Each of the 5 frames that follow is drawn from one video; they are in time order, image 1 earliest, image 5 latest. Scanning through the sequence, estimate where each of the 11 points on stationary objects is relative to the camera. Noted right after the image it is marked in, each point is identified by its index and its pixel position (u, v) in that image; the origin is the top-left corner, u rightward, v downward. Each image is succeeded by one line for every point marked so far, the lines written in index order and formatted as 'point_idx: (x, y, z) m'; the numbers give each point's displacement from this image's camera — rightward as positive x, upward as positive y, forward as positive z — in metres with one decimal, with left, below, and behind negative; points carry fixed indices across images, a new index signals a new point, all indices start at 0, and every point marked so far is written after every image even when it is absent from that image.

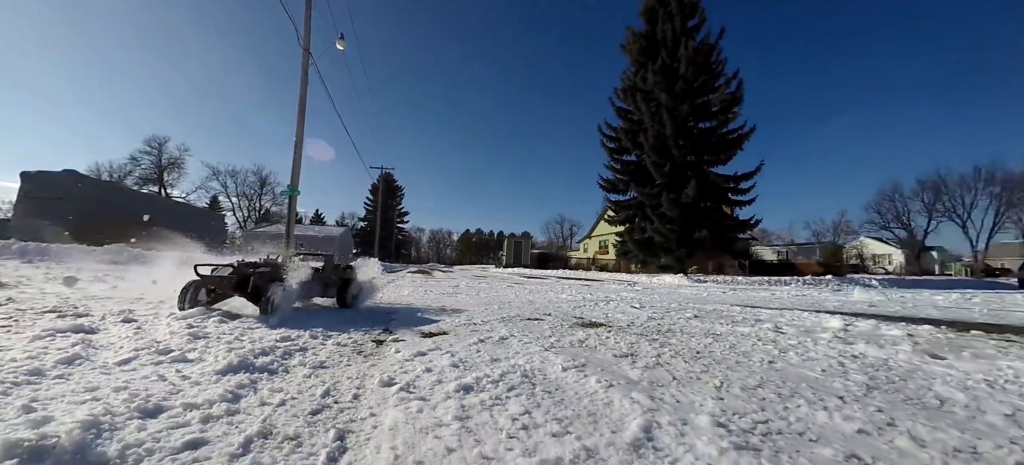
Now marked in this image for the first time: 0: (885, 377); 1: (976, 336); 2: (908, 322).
0: (+2.7, -1.1, +2.9) m
1: (+5.8, -1.3, +5.0) m
2: (+6.5, -1.5, +6.6) m
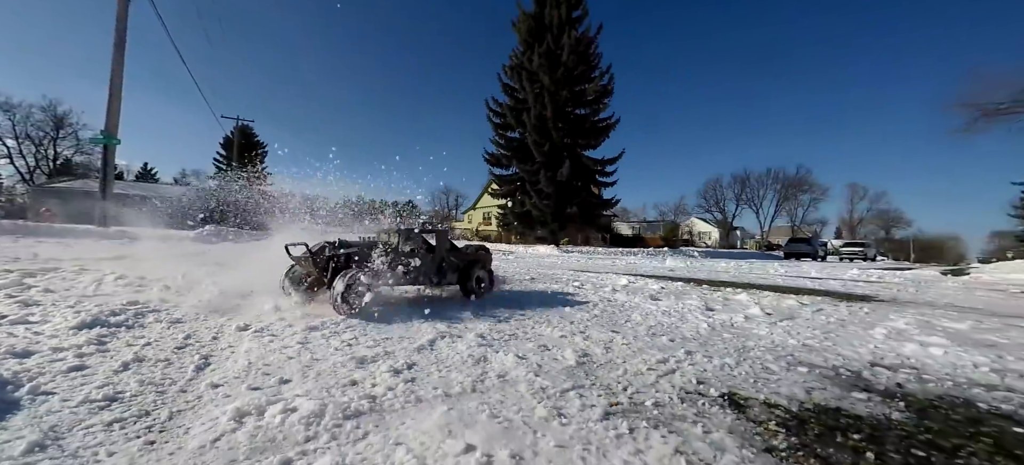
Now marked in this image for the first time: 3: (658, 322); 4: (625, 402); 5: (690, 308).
0: (+1.1, -0.9, +4.5) m
1: (+3.5, -1.0, +7.4) m
2: (+3.8, -1.1, +9.2) m
3: (+1.5, -0.9, +4.1) m
4: (+0.6, -0.8, +2.0) m
5: (+2.2, -0.9, +5.0) m
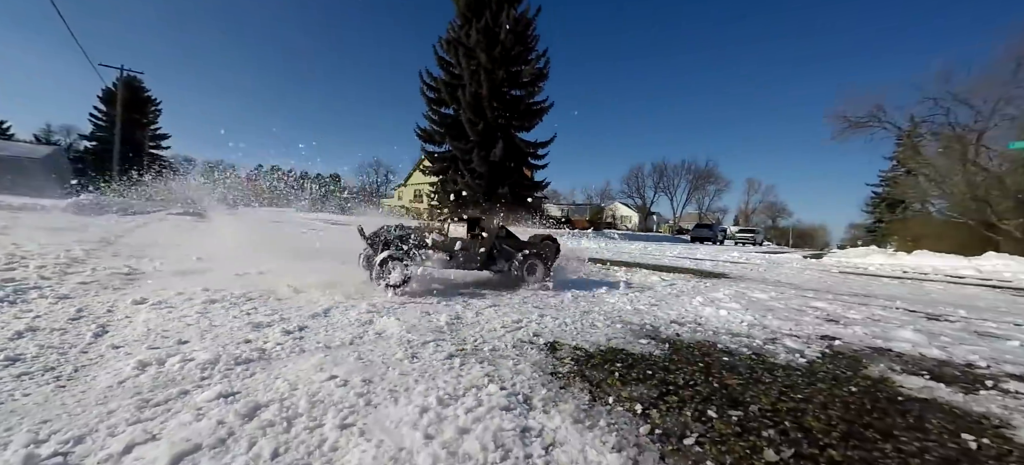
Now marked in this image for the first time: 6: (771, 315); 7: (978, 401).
0: (-0.2, -0.7, +5.2) m
1: (+1.7, -0.7, +8.5) m
2: (+1.7, -0.8, +10.3) m
3: (+0.3, -0.8, +4.9) m
4: (-0.3, -0.8, +2.7) m
5: (+0.8, -0.8, +5.9) m
6: (+2.9, -0.9, +4.6) m
7: (+2.8, -1.0, +2.4) m
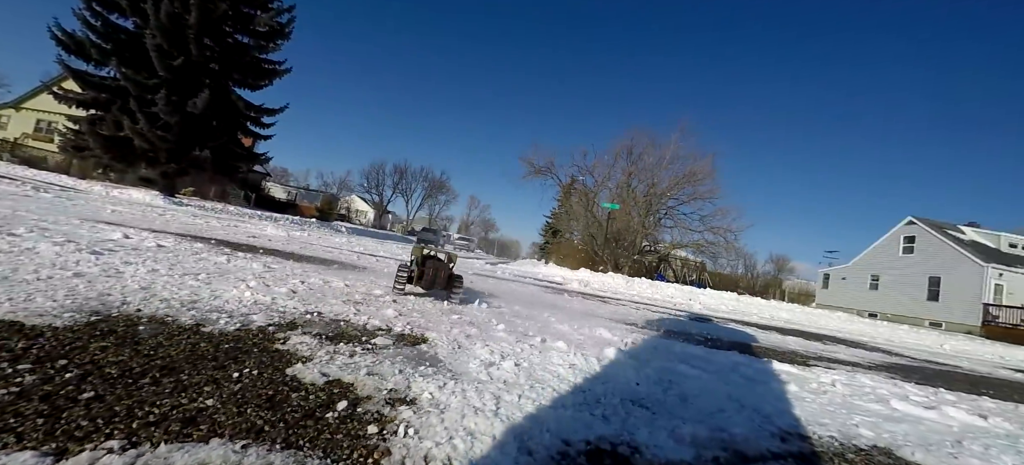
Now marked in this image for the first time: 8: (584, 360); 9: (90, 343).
0: (-5.6, -0.3, +4.1) m
1: (-6.0, -0.4, +7.9) m
2: (-7.1, -0.3, +9.3) m
3: (-5.1, -0.4, +4.1) m
4: (-4.2, -0.4, +2.0) m
5: (-5.2, -0.4, +5.2) m
6: (-2.8, -0.9, +5.4) m
7: (-1.6, -1.0, +3.6) m
8: (+0.9, -1.6, +5.0) m
9: (-2.9, -0.8, +2.8) m
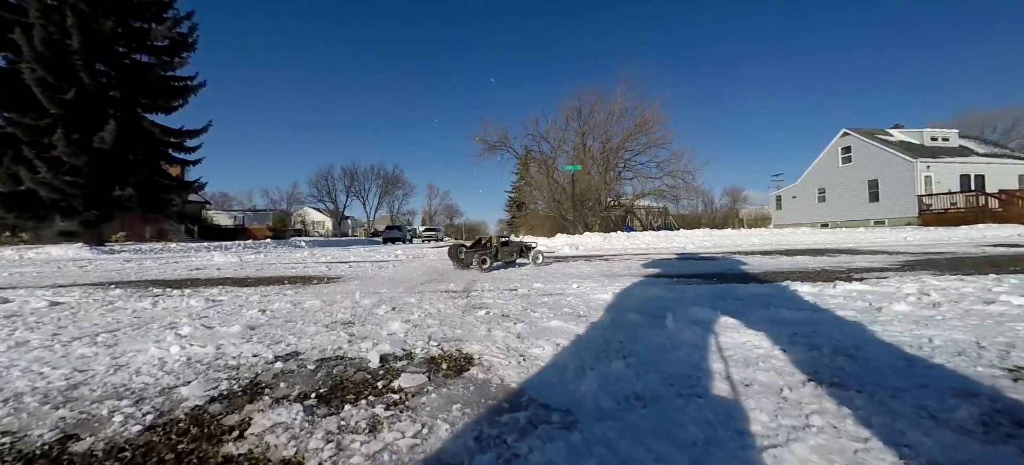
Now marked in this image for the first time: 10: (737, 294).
0: (-5.0, -1.0, +2.2) m
1: (-5.7, -1.0, +5.9) m
2: (-6.9, -1.0, +7.2) m
3: (-4.4, -1.0, +2.2) m
4: (-3.4, -0.9, +0.2) m
5: (-4.7, -1.0, +3.3) m
6: (-2.2, -0.9, +3.7) m
7: (-0.9, -0.9, +2.0) m
8: (+1.5, -0.9, +3.6) m
9: (-2.1, -0.9, +1.1) m
10: (+3.3, -0.9, +5.8) m
